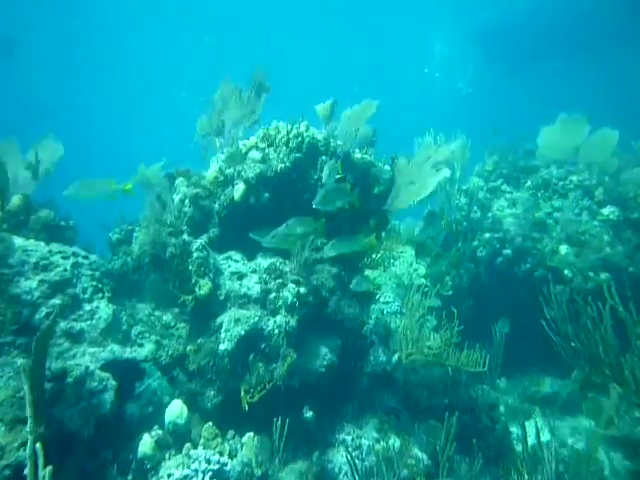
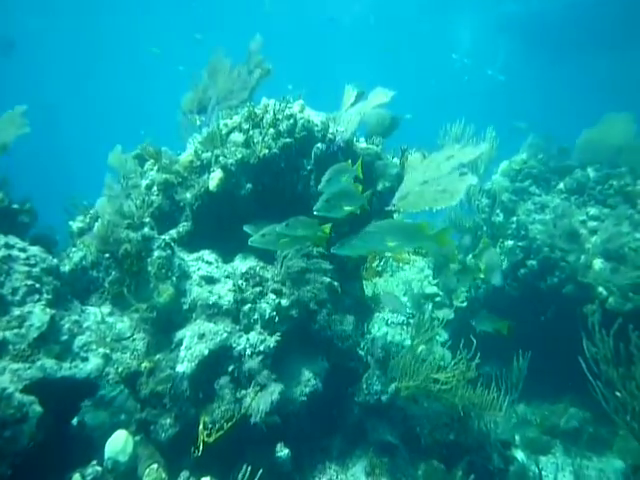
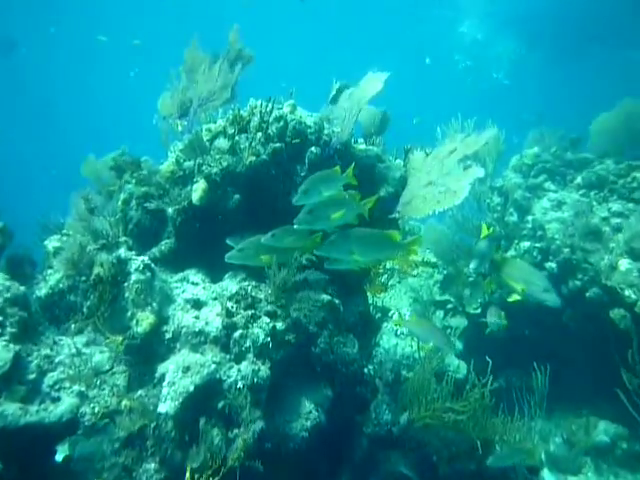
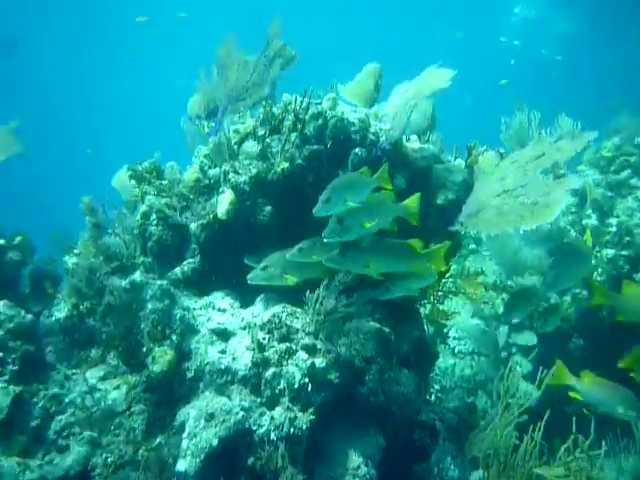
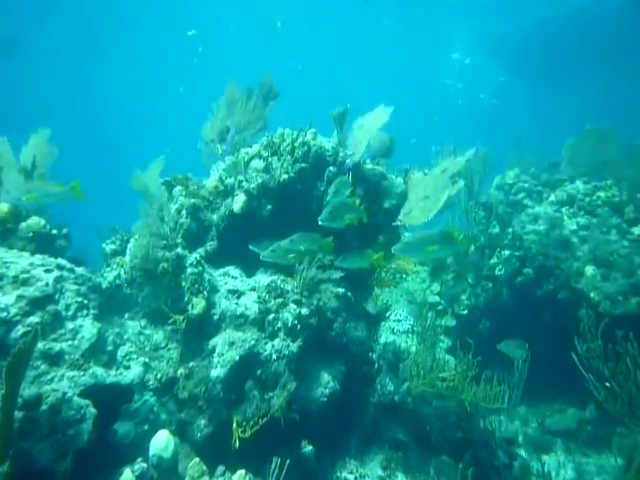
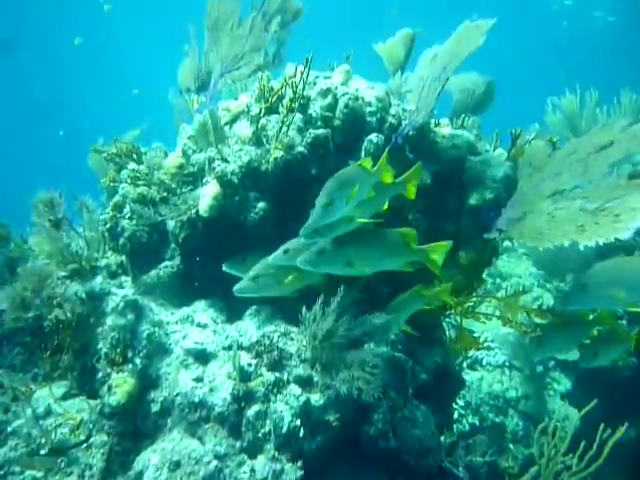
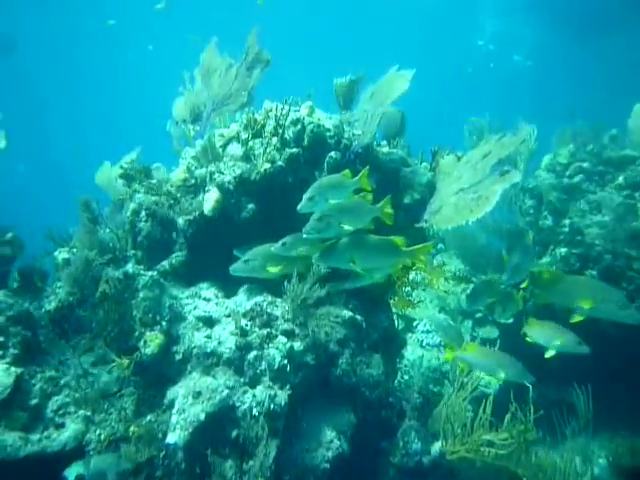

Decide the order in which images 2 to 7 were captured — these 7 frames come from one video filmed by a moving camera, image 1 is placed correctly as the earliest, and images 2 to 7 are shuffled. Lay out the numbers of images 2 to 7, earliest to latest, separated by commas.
5, 2, 3, 7, 4, 6
